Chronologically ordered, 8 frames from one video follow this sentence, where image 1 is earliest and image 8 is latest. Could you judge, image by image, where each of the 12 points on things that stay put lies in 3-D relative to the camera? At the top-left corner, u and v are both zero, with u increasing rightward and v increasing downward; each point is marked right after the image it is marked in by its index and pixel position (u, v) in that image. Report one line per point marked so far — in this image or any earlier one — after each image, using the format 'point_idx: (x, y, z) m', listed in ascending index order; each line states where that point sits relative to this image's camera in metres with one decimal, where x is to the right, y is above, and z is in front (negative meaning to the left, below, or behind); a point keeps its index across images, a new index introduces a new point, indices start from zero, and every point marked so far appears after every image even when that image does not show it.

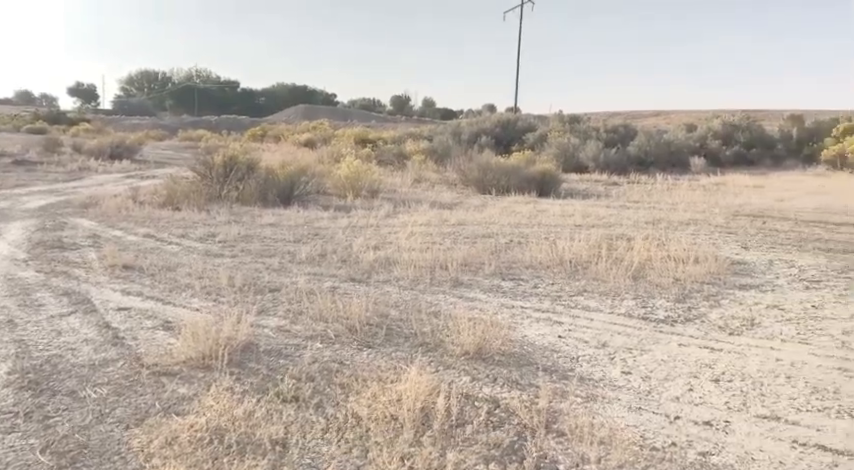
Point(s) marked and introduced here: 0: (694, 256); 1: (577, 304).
0: (+3.6, -0.3, +8.8) m
1: (+1.9, -0.9, +7.9) m
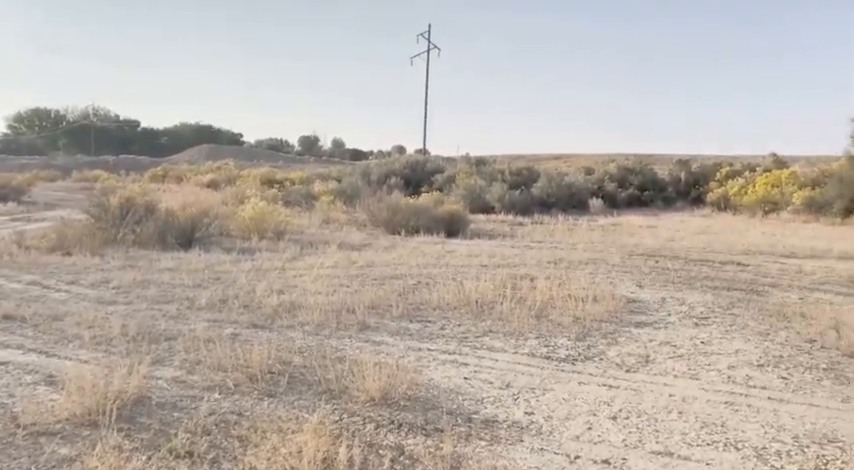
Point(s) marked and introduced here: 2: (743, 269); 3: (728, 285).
0: (+2.3, -0.9, +9.1) m
1: (+0.7, -1.4, +8.0) m
2: (+4.8, -0.6, +10.2) m
3: (+4.4, -0.8, +9.5) m
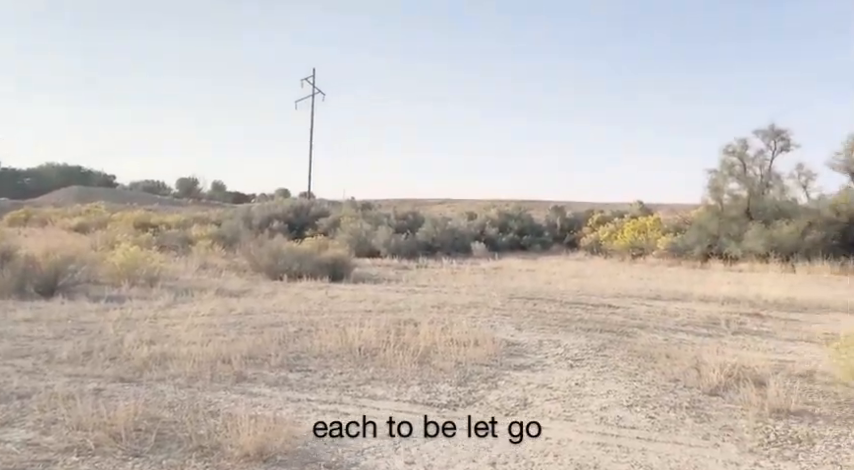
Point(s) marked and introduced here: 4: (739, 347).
0: (+0.7, -1.5, +9.2) m
1: (-0.8, -2.0, +7.9) m
2: (+3.0, -1.3, +10.6) m
3: (+2.6, -1.4, +9.9) m
4: (+4.2, -1.6, +8.8) m
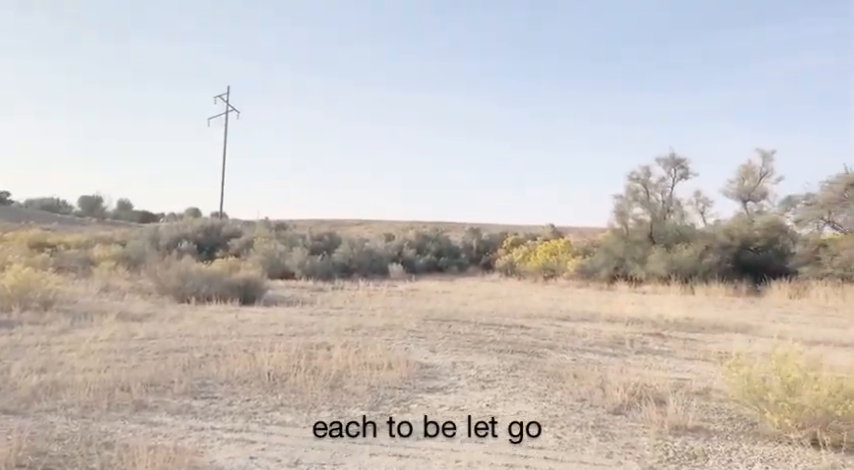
0: (-0.6, -1.8, +9.1) m
1: (-1.9, -2.2, +7.6) m
2: (+1.6, -1.7, +10.8) m
3: (+1.3, -1.8, +10.0) m
4: (+3.0, -1.9, +9.1) m
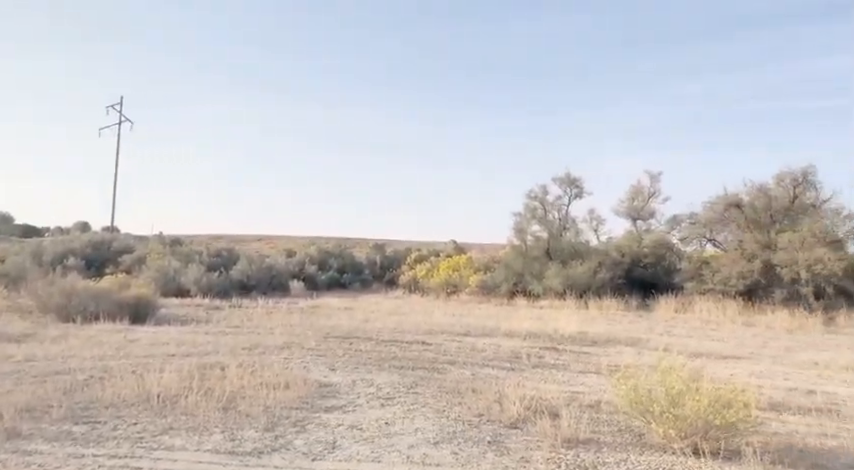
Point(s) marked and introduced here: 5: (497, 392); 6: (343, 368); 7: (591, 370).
0: (-2.0, -2.0, +8.9) m
1: (-3.1, -2.4, +7.3) m
2: (0.0, -1.9, +10.8) m
3: (-0.2, -2.0, +10.0) m
4: (+1.6, -2.1, +9.3) m
5: (+1.0, -2.2, +8.9) m
6: (-1.2, -2.0, +9.6) m
7: (+2.5, -2.1, +9.9) m
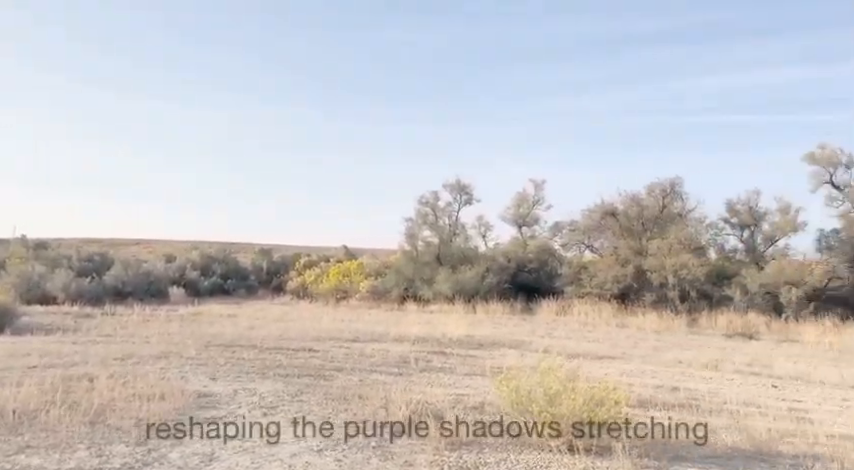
0: (-3.5, -2.1, +8.5) m
1: (-4.4, -2.4, +6.7) m
2: (-1.9, -2.0, +10.6) m
3: (-1.9, -2.1, +9.8) m
4: (0.0, -2.2, +9.4) m
5: (-0.6, -2.3, +8.9) m
6: (-2.9, -2.1, +9.3) m
7: (+0.8, -2.2, +10.1) m
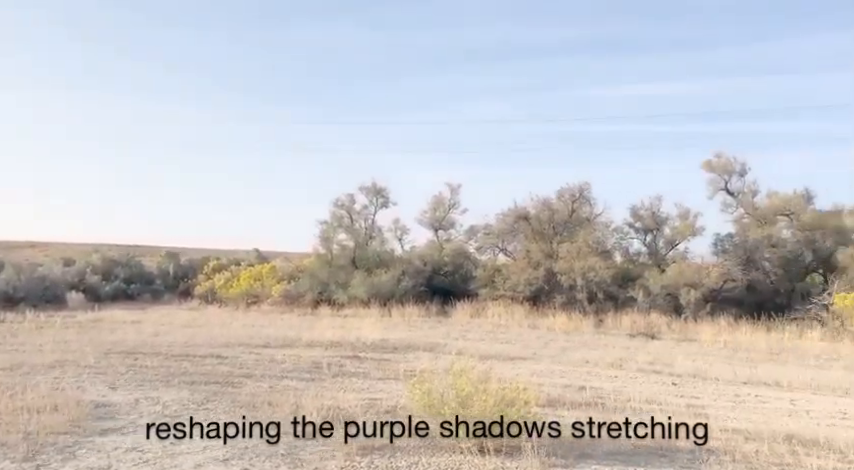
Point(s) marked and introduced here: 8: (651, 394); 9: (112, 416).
0: (-4.7, -2.1, +8.0) m
1: (-5.4, -2.5, +6.2) m
2: (-3.2, -2.1, +10.3) m
3: (-3.2, -2.1, +9.5) m
4: (-1.3, -2.2, +9.3) m
5: (-1.8, -2.3, +8.7) m
6: (-4.1, -2.1, +8.9) m
7: (-0.5, -2.2, +10.0) m
8: (+3.3, -2.4, +9.5) m
9: (-3.9, -2.3, +8.0) m
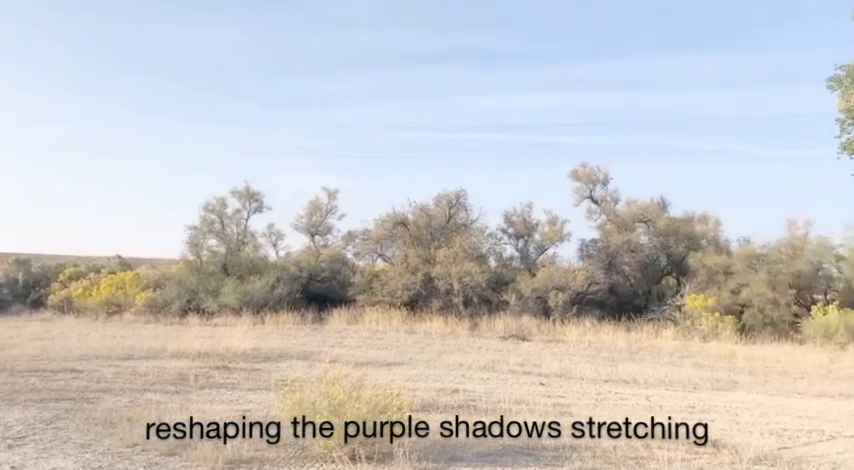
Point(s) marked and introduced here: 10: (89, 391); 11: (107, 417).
0: (-6.2, -2.2, +7.2) m
1: (-6.6, -2.5, +5.3) m
2: (-5.1, -2.1, +9.7) m
3: (-5.0, -2.2, +8.9) m
4: (-3.0, -2.3, +8.9) m
5: (-3.5, -2.4, +8.3) m
6: (-5.8, -2.2, +8.1) m
7: (-2.4, -2.3, +9.8) m
8: (+1.5, -2.5, +9.8) m
9: (-5.5, -2.3, +7.3) m
10: (-4.7, -2.2, +9.1) m
11: (-4.1, -2.4, +8.2) m
